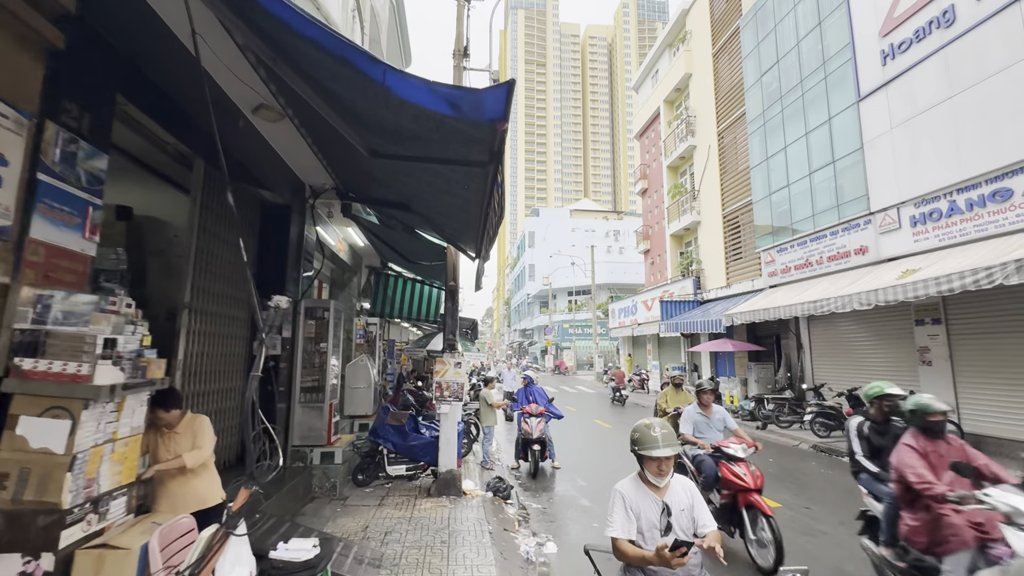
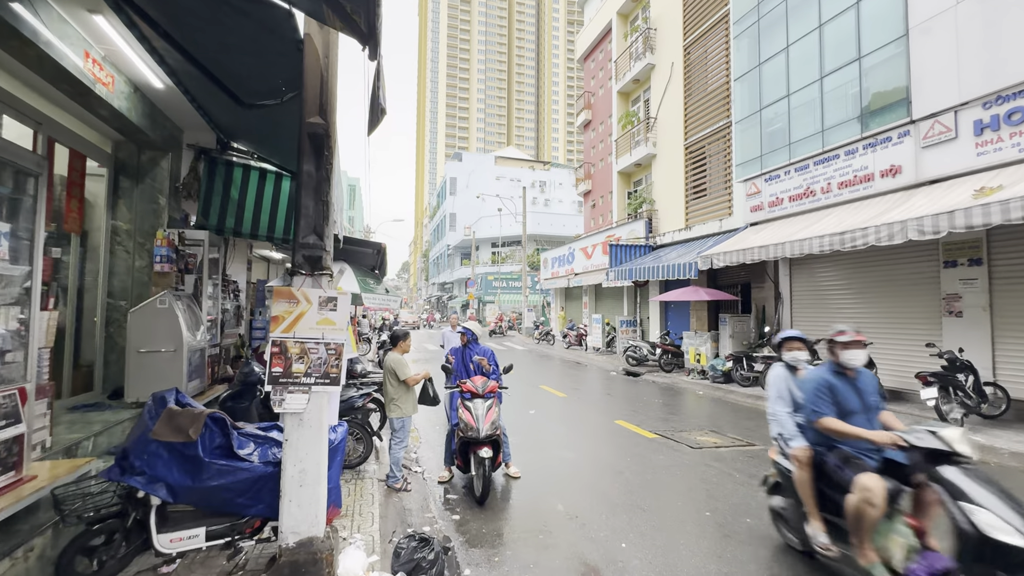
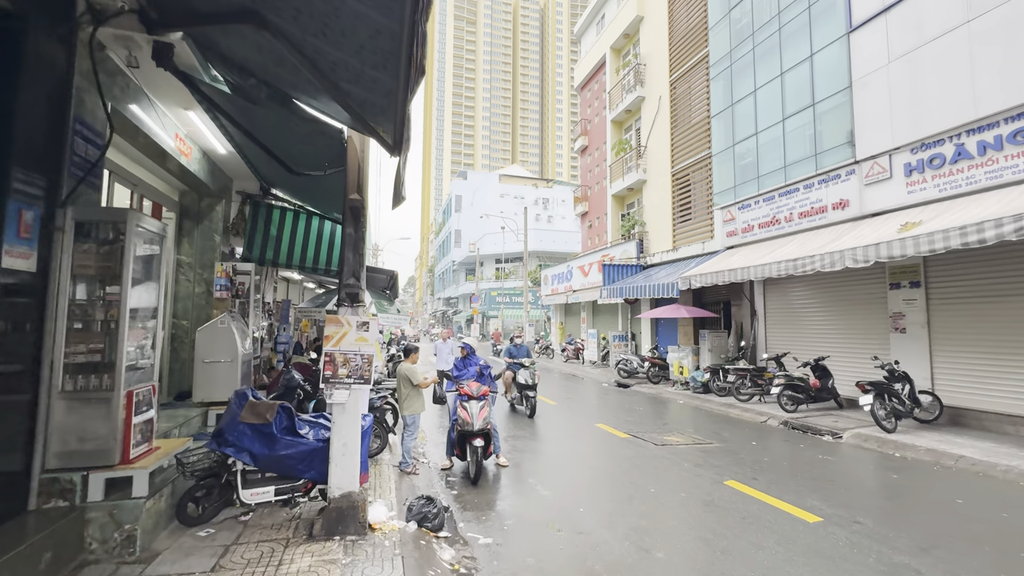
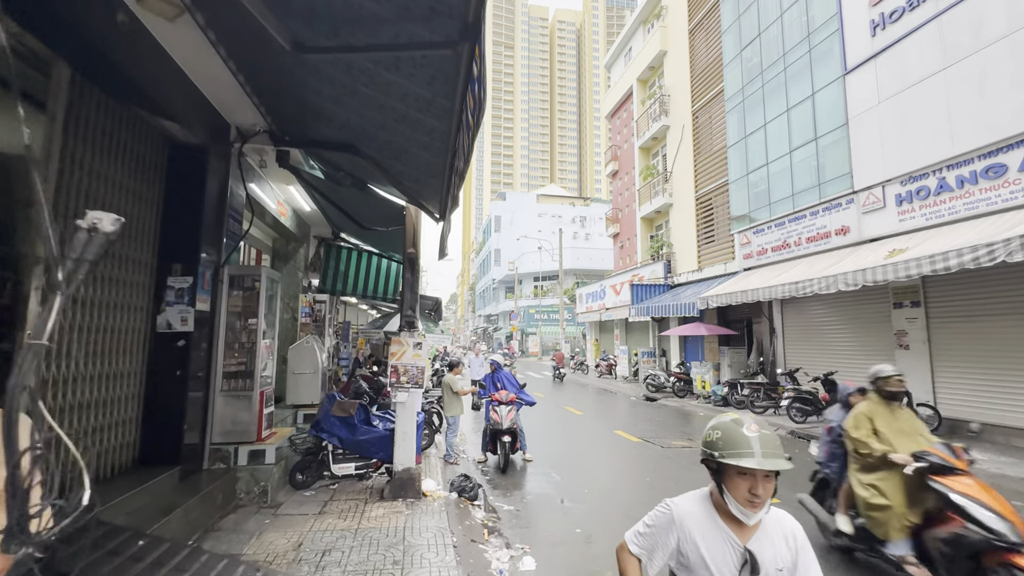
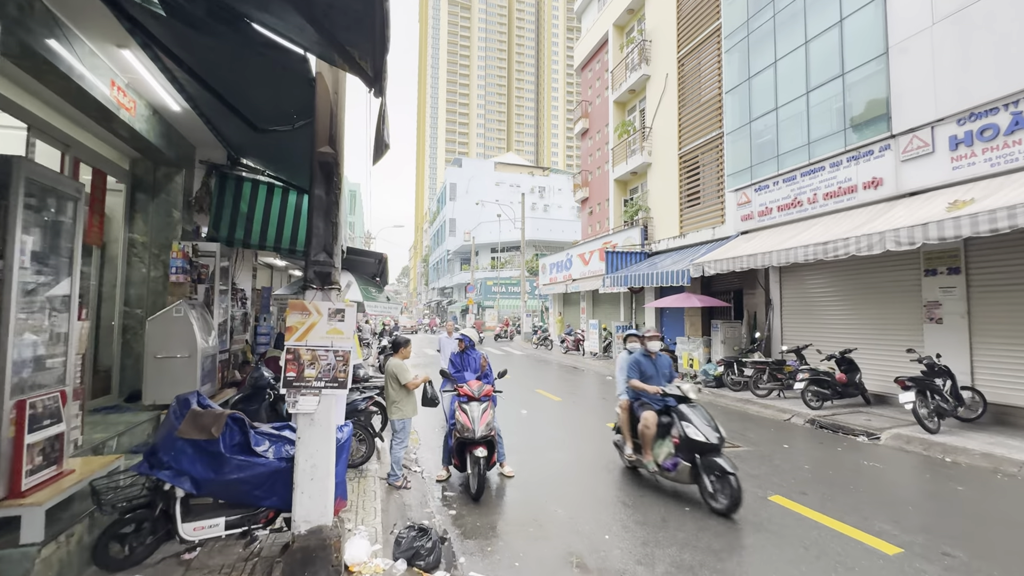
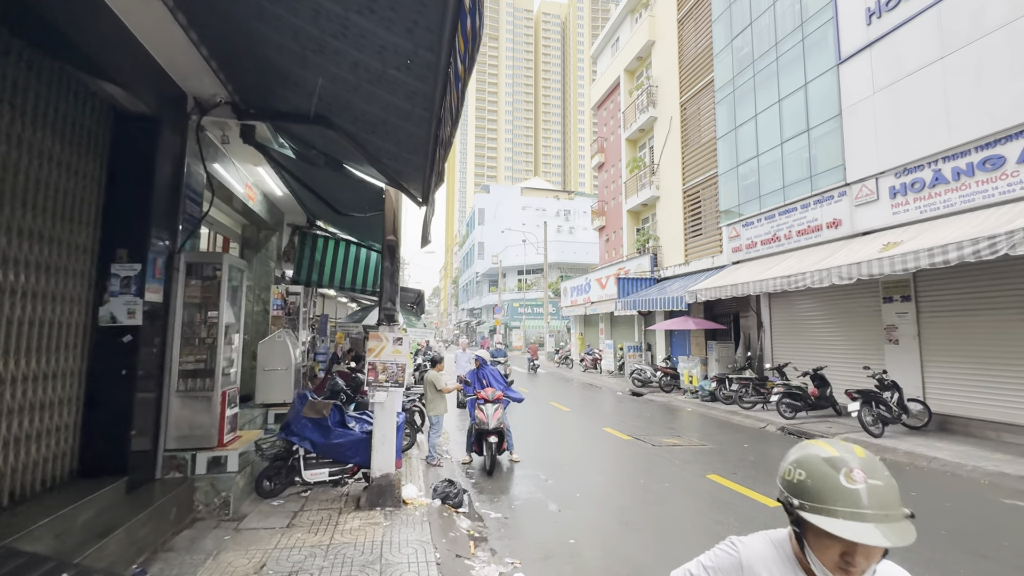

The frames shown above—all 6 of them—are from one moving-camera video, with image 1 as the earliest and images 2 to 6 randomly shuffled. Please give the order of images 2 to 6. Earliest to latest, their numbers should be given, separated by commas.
4, 6, 3, 5, 2
